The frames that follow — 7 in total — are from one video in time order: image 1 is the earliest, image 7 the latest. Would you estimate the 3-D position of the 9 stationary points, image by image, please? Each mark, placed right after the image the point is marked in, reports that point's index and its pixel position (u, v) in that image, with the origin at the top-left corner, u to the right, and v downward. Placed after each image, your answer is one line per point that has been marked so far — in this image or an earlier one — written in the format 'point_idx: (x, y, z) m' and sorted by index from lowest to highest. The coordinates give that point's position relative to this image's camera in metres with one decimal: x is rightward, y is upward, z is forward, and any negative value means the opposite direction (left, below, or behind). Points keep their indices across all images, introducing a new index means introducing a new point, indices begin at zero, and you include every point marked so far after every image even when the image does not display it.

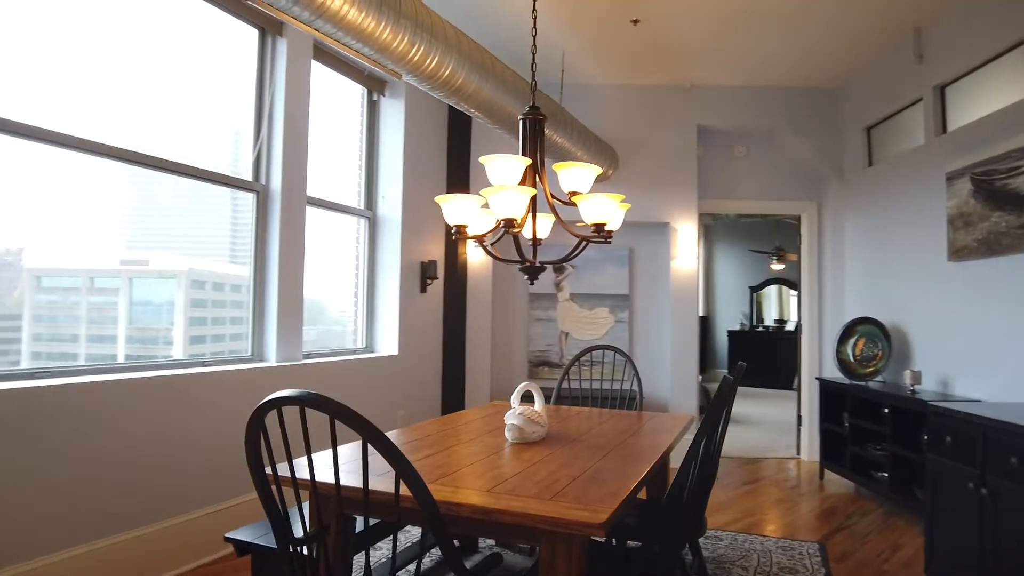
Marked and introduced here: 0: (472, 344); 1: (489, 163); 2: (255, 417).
0: (-0.3, -0.4, +5.0) m
1: (-0.1, +0.4, +2.2) m
2: (-0.5, -0.3, +1.3) m
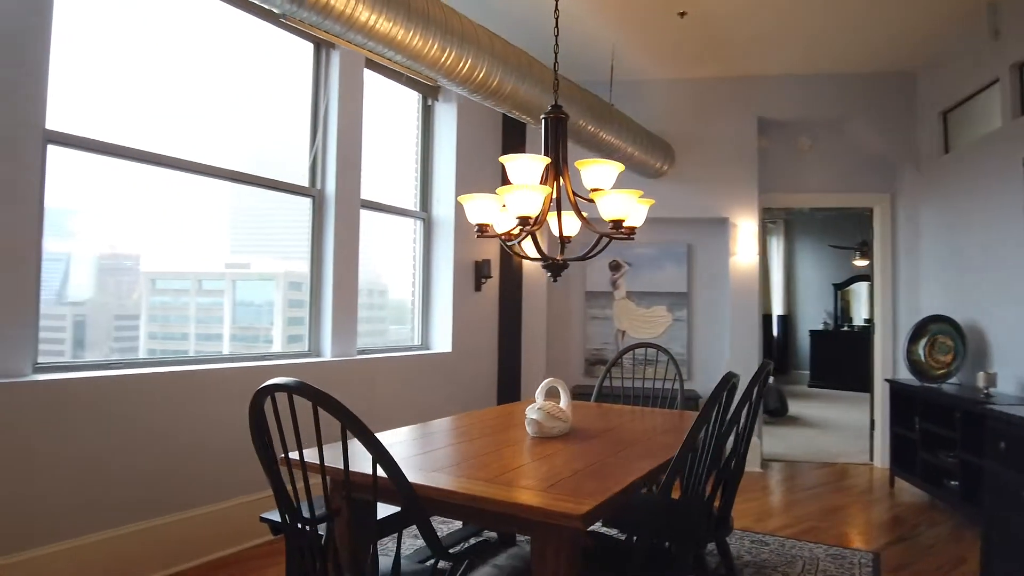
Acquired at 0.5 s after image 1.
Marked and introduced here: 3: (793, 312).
0: (+0.1, -0.4, +5.0) m
1: (0.0, +0.4, +2.3) m
2: (-0.5, -0.2, +1.4) m
3: (+4.1, -0.3, +9.6) m
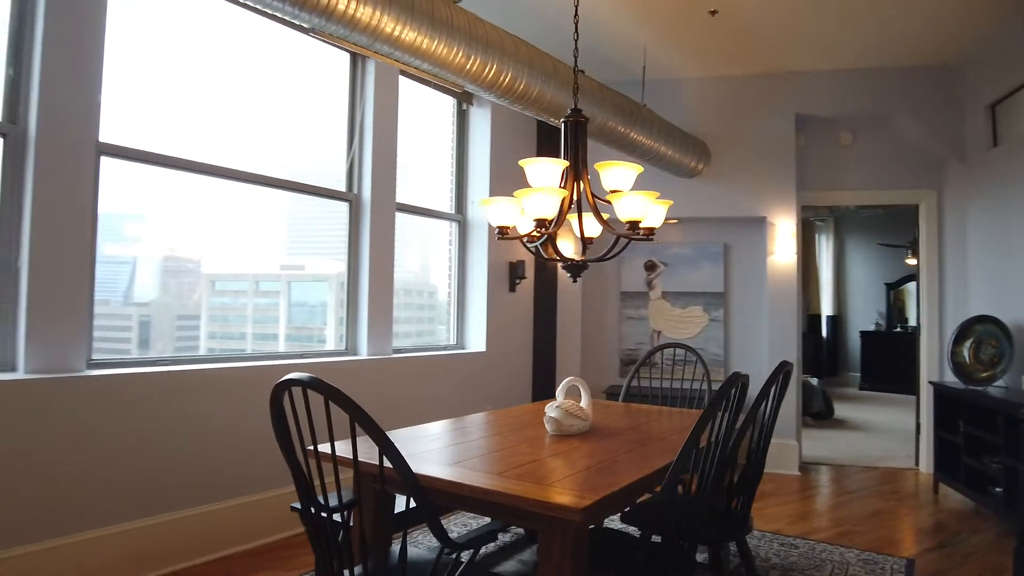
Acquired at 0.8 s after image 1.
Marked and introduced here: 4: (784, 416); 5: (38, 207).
0: (+0.4, -0.4, +5.1) m
1: (+0.1, +0.4, +2.3) m
2: (-0.5, -0.2, +1.5) m
3: (+4.7, -0.3, +9.4) m
4: (+1.8, -0.9, +4.5) m
5: (-1.8, +0.3, +2.5) m
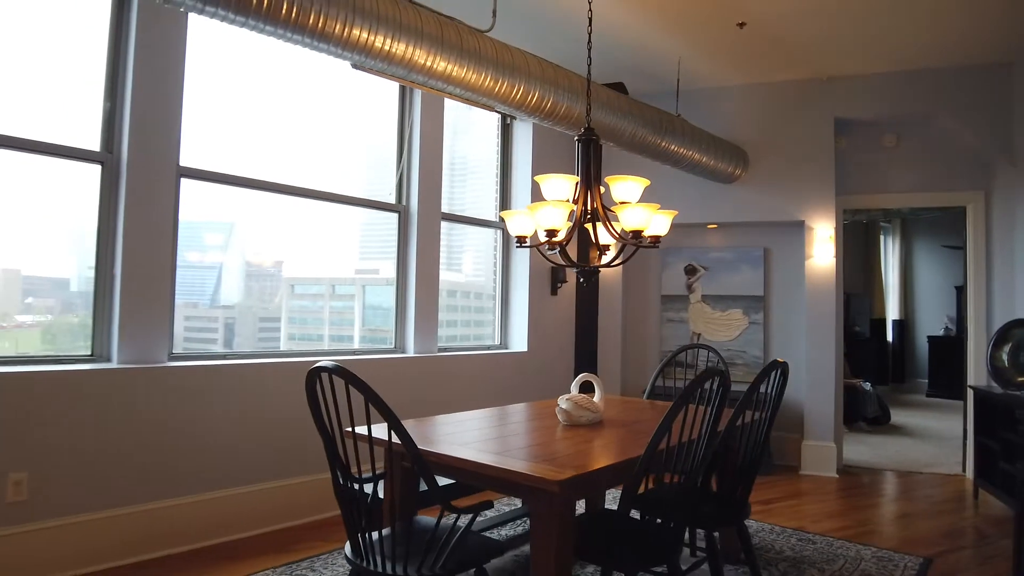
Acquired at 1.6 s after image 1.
0: (+0.7, -0.4, +5.3) m
1: (+0.1, +0.4, +2.6) m
2: (-0.6, -0.3, +1.8) m
3: (+5.5, -0.4, +9.1) m
4: (+2.1, -0.9, +4.6) m
5: (-1.7, +0.3, +2.9) m
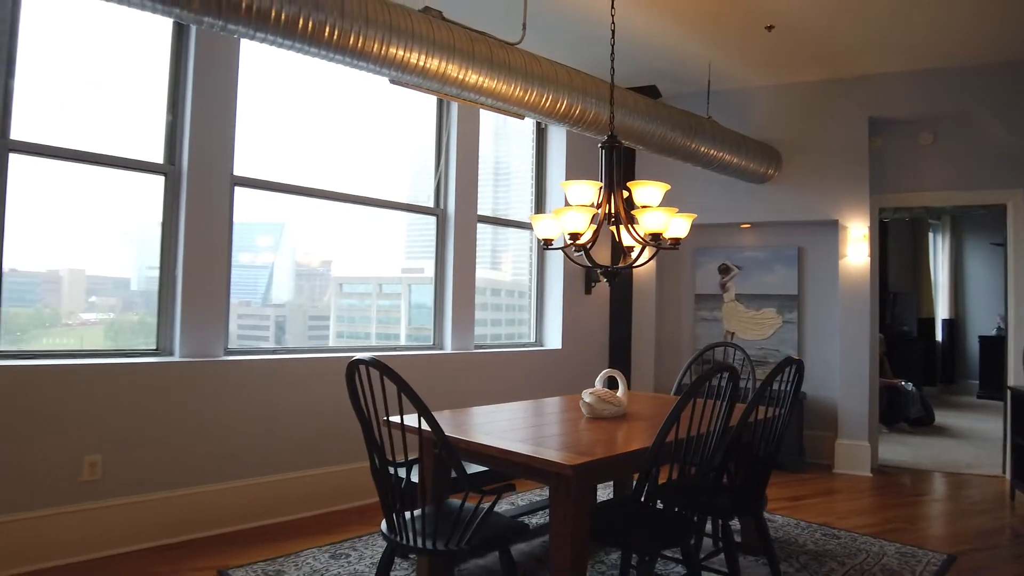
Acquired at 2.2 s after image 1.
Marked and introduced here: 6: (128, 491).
0: (+1.0, -0.4, +5.4) m
1: (+0.2, +0.4, +2.7) m
2: (-0.5, -0.3, +2.0) m
3: (+6.0, -0.4, +8.8) m
4: (+2.4, -0.9, +4.6) m
5: (-1.6, +0.3, +3.2) m
6: (-1.7, -0.9, +2.9) m
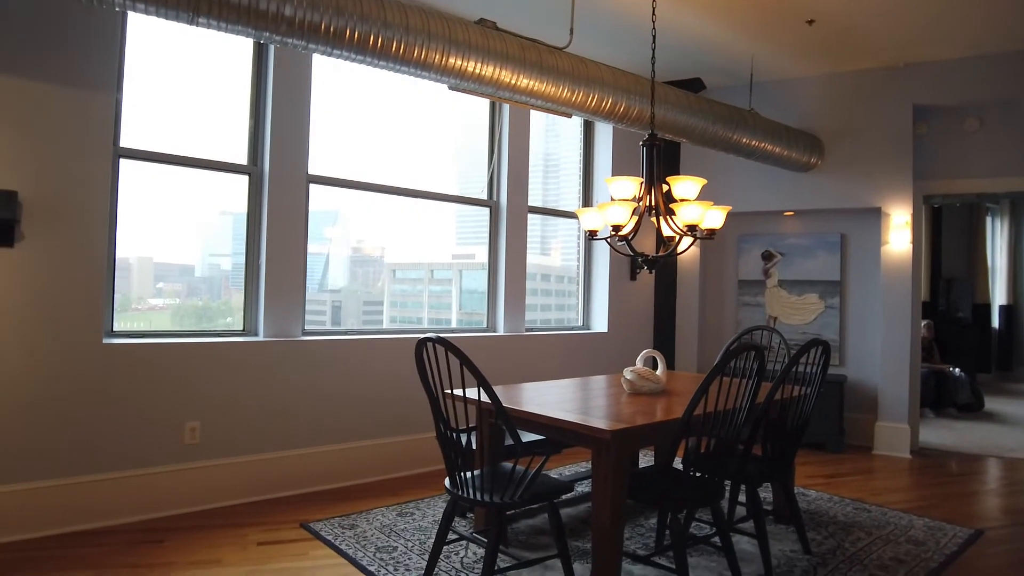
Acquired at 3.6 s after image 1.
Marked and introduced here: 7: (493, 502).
0: (+1.4, -0.3, +5.6) m
1: (+0.4, +0.5, +3.0) m
2: (-0.3, -0.2, +2.3) m
3: (+6.6, -0.2, +8.7) m
4: (+2.7, -0.8, +4.7) m
5: (-1.3, +0.4, +3.6) m
6: (-1.5, -0.8, +3.4) m
7: (-0.1, -0.7, +2.3) m
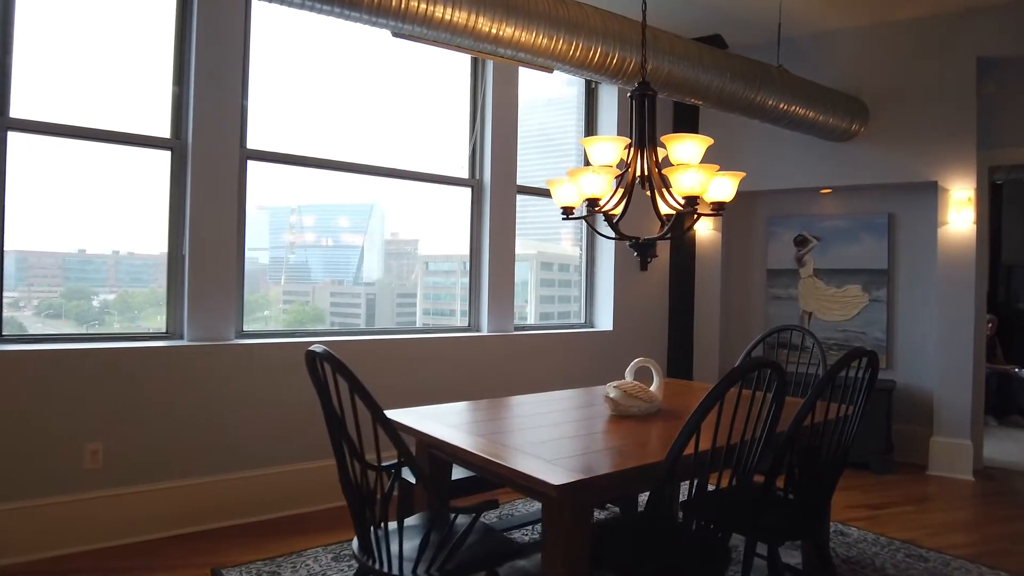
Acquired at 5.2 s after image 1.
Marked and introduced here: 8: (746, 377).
0: (+1.4, -0.3, +4.9) m
1: (+0.3, +0.5, +2.3) m
2: (-0.5, -0.2, +1.8) m
3: (+6.8, 0.0, +7.7) m
4: (+2.6, -0.7, +3.9) m
5: (-1.4, +0.4, +3.0) m
6: (-1.6, -0.8, +2.8) m
7: (-0.3, -0.7, +1.7) m
8: (+0.6, -0.3, +1.7) m
